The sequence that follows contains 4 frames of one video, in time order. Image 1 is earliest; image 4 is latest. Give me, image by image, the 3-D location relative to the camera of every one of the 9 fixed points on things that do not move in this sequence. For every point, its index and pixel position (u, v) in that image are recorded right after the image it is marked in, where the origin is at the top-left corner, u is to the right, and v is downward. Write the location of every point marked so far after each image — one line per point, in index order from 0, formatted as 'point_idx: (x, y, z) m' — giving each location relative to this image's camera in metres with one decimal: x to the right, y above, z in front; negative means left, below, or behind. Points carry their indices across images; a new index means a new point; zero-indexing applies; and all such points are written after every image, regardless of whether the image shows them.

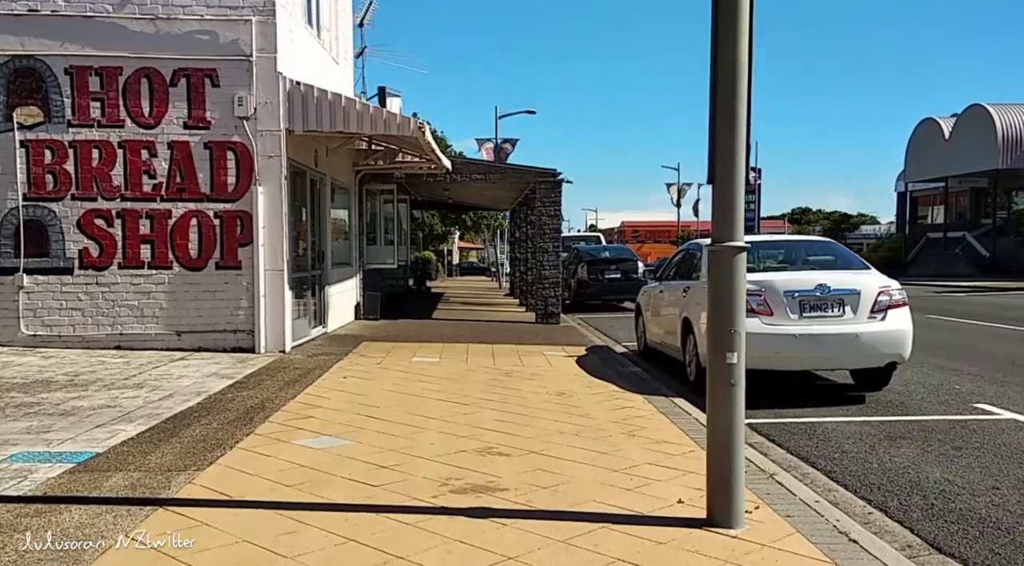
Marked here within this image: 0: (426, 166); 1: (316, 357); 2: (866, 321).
0: (-1.6, +2.2, +15.6) m
1: (-2.5, -0.9, +10.5) m
2: (+3.4, -0.4, +8.0) m
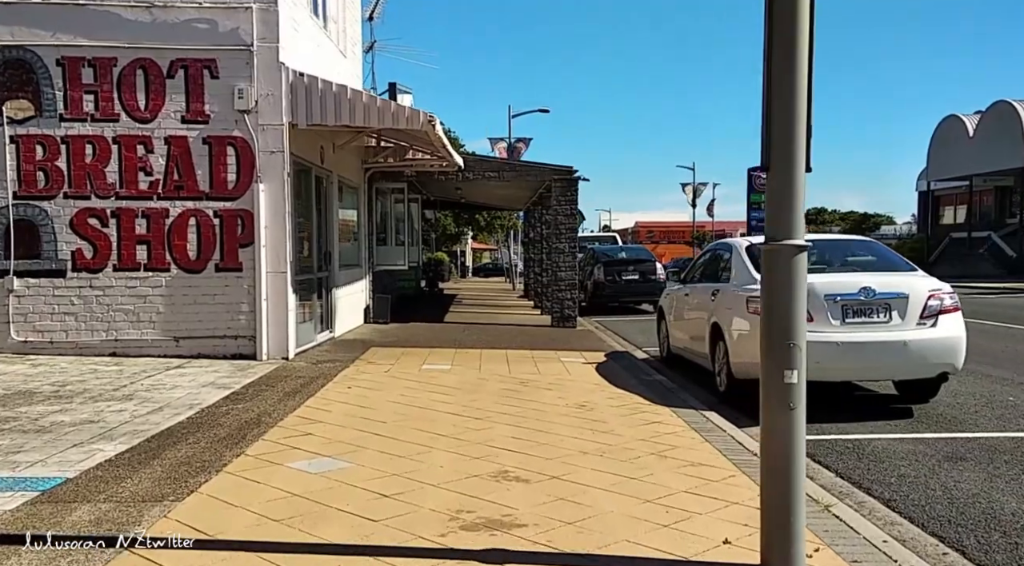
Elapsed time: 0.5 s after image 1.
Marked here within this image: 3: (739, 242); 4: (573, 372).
0: (-1.4, +2.2, +15.0) m
1: (-2.3, -1.0, +10.0) m
2: (+3.6, -0.4, +7.3) m
3: (+2.5, +0.5, +9.1) m
4: (+0.7, -1.1, +9.9) m
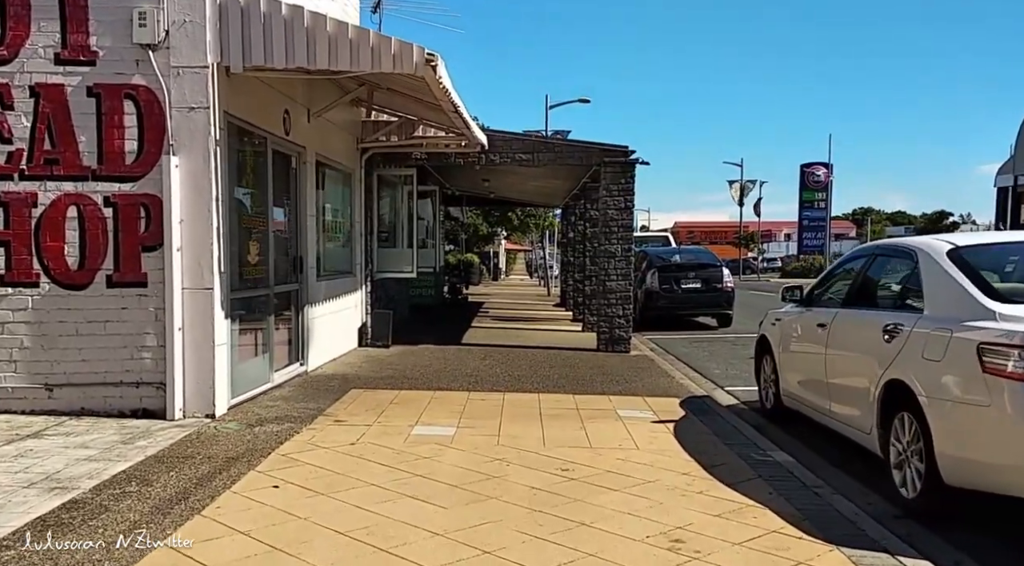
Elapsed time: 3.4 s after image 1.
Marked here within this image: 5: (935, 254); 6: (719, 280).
0: (-0.8, +2.0, +11.6) m
1: (-2.0, -1.2, +6.6) m
2: (+3.8, -0.6, +3.7) m
3: (+2.8, +0.3, +5.5) m
4: (+1.0, -1.2, +6.4) m
5: (+2.7, +0.2, +5.5) m
6: (+4.3, +0.1, +17.0) m
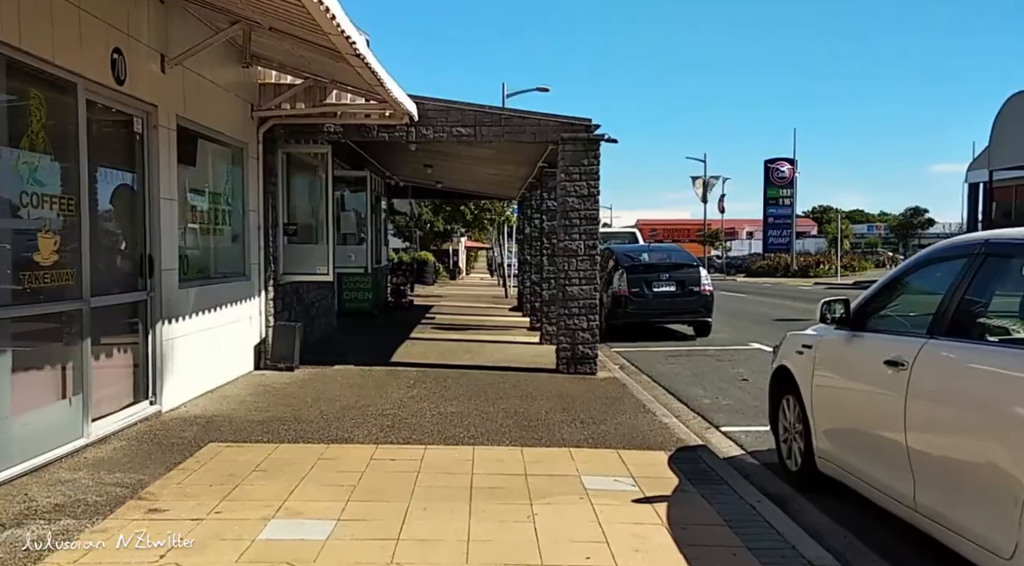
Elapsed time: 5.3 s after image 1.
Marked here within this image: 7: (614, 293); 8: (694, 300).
0: (-1.5, +1.9, +9.2) m
1: (-2.5, -1.2, +4.1) m
2: (+3.4, -0.7, +1.5) m
3: (+2.4, +0.2, +3.3) m
4: (+0.6, -1.3, +4.1) m
5: (+2.3, +0.1, +3.2) m
6: (+3.3, 0.0, +14.7) m
7: (+1.9, -0.2, +14.8) m
8: (+3.3, -0.3, +14.7) m
